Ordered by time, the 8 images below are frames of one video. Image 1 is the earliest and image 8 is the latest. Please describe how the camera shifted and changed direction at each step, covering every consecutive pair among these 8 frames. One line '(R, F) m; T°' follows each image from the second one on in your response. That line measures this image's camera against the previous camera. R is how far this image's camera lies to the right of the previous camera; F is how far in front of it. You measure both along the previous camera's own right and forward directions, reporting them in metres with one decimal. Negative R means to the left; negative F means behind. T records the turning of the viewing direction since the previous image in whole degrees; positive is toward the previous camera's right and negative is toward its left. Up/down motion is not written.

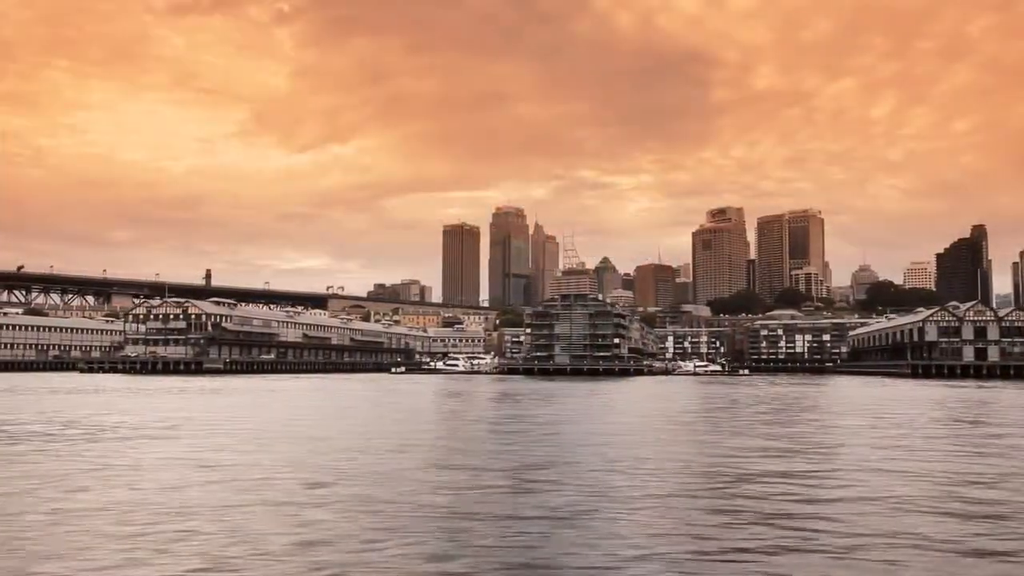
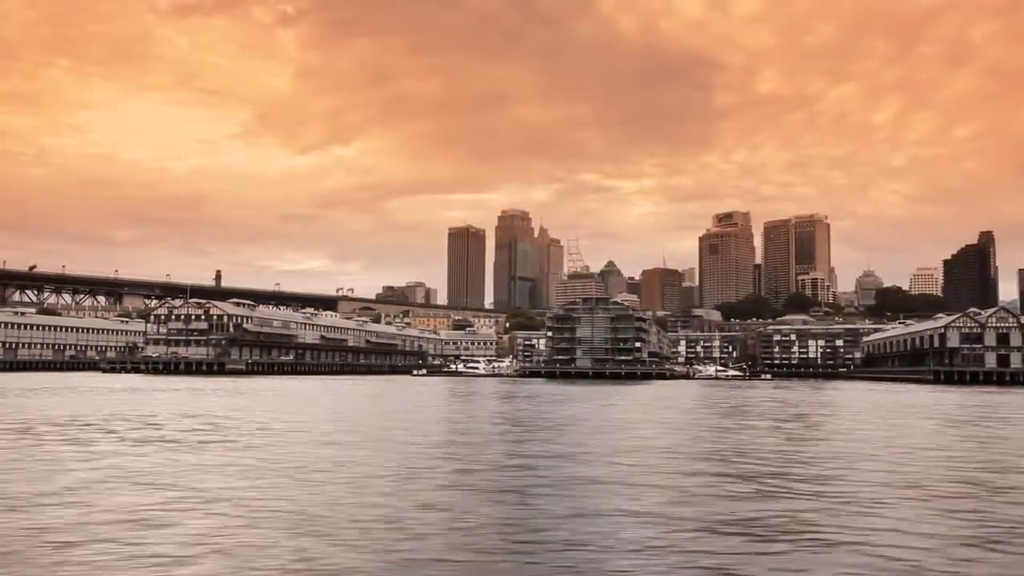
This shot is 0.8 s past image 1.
(-1.7, -0.1) m; 0°
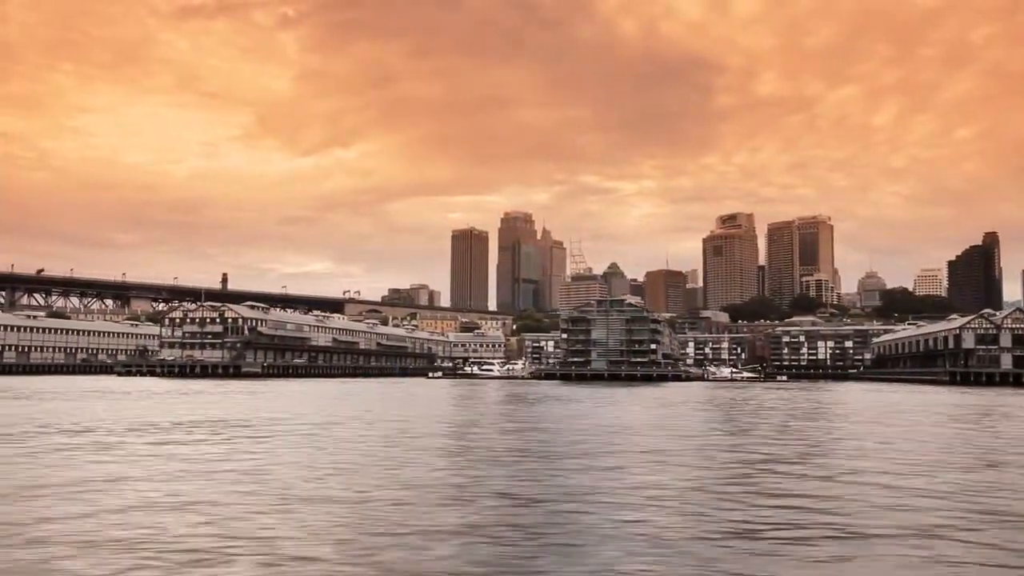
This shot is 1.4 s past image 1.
(-1.2, 0.0) m; 0°
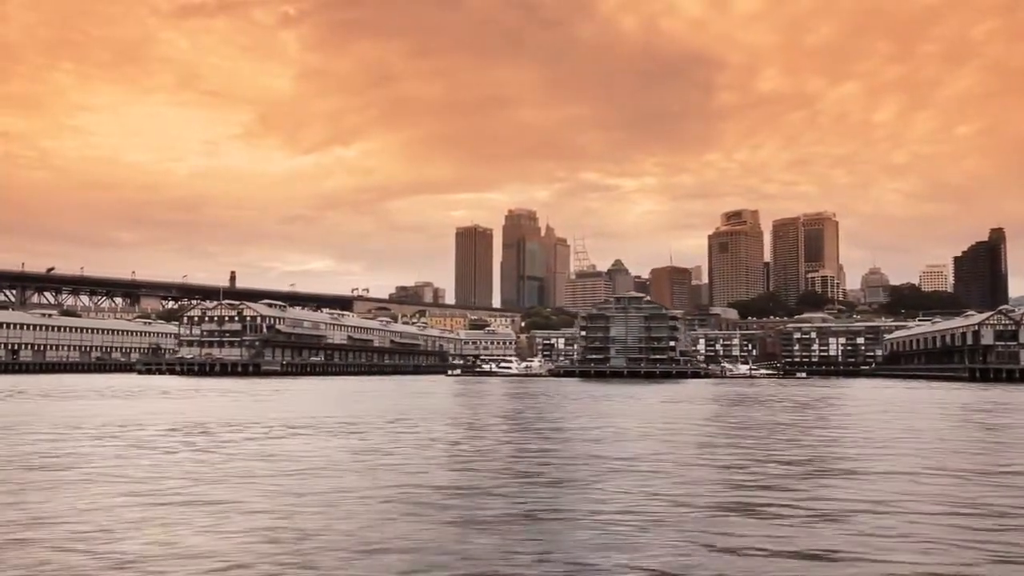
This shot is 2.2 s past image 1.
(-1.4, -0.1) m; 0°
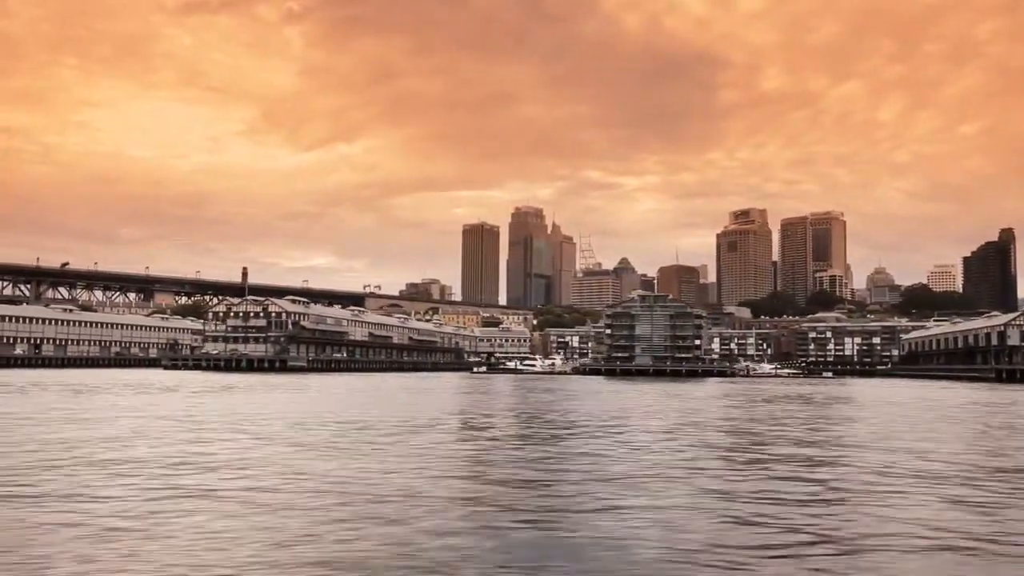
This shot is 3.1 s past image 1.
(-2.0, 0.0) m; 0°
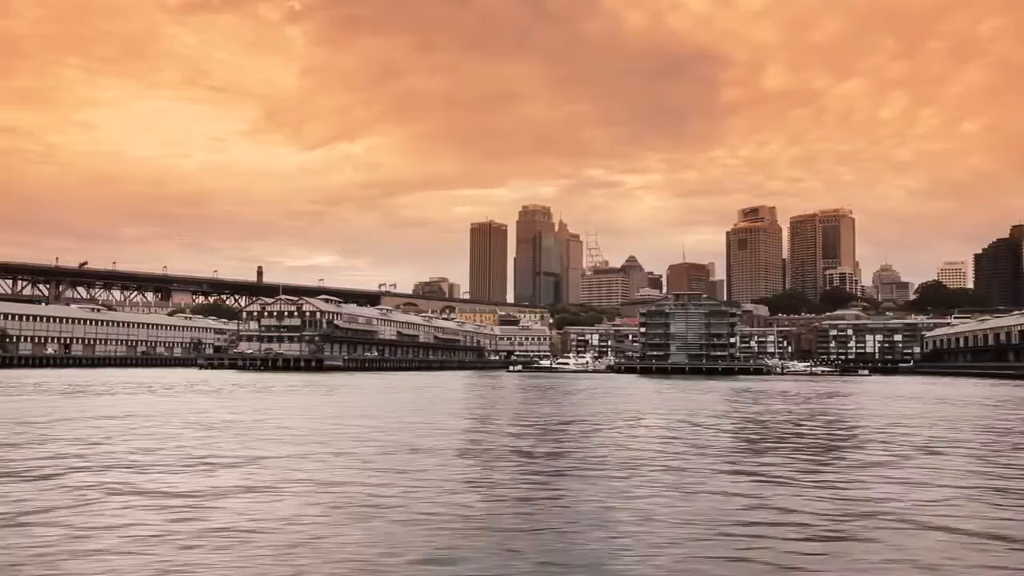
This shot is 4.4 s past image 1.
(-2.7, -0.1) m; 0°
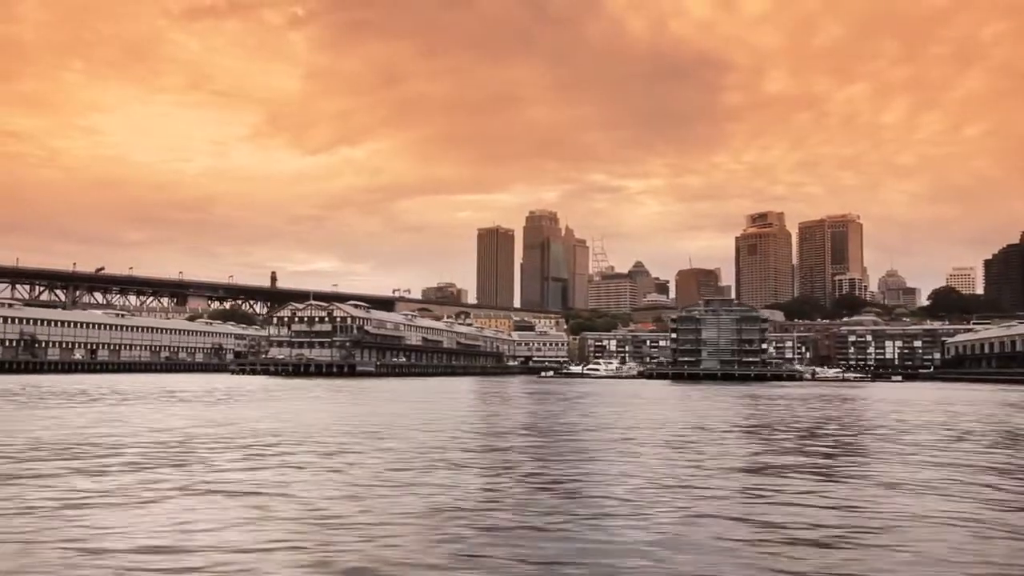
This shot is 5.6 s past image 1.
(-2.4, 0.0) m; 0°
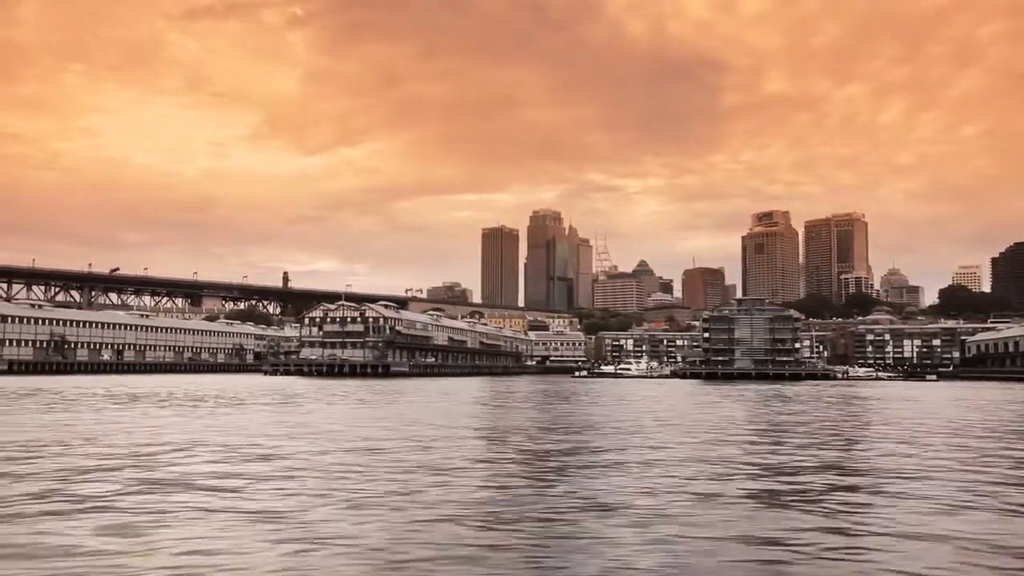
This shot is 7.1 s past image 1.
(-2.9, 0.0) m; 0°
